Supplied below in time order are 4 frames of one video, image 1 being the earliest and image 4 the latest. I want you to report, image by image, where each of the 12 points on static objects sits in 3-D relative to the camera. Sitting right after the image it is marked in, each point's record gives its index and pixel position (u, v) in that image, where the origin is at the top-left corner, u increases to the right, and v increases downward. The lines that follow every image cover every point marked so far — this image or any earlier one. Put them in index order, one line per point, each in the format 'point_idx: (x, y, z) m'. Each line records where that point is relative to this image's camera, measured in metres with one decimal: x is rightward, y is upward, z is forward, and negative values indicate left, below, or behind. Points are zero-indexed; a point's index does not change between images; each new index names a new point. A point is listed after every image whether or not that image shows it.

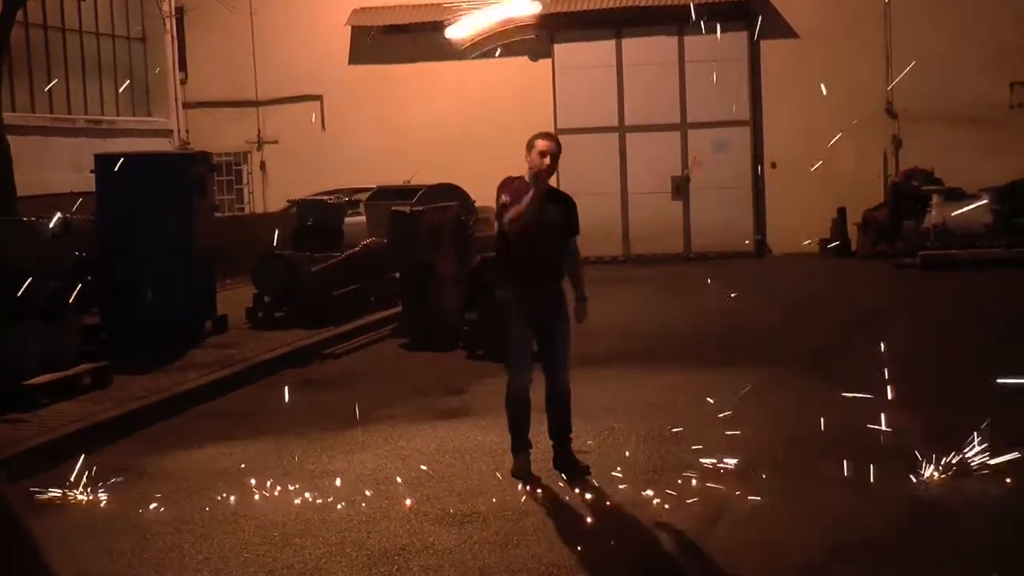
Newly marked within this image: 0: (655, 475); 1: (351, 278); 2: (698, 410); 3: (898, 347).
0: (+1.0, -1.2, +7.6) m
1: (-1.9, +0.1, +13.7) m
2: (+1.5, -1.0, +9.4) m
3: (+3.7, -0.6, +11.3) m
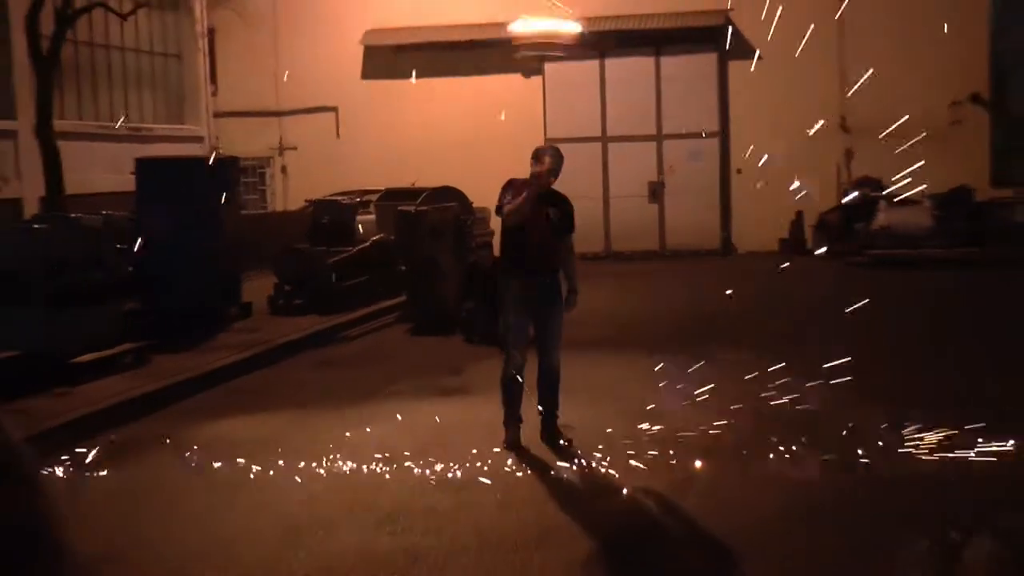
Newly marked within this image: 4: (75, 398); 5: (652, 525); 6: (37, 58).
0: (+0.9, -1.2, +8.8) m
1: (-1.9, +0.2, +14.9) m
2: (+1.4, -0.9, +10.6) m
3: (+3.6, -0.5, +12.5) m
4: (-3.8, -1.0, +10.2) m
5: (+0.8, -1.4, +7.0) m
6: (-4.6, +2.2, +11.4) m
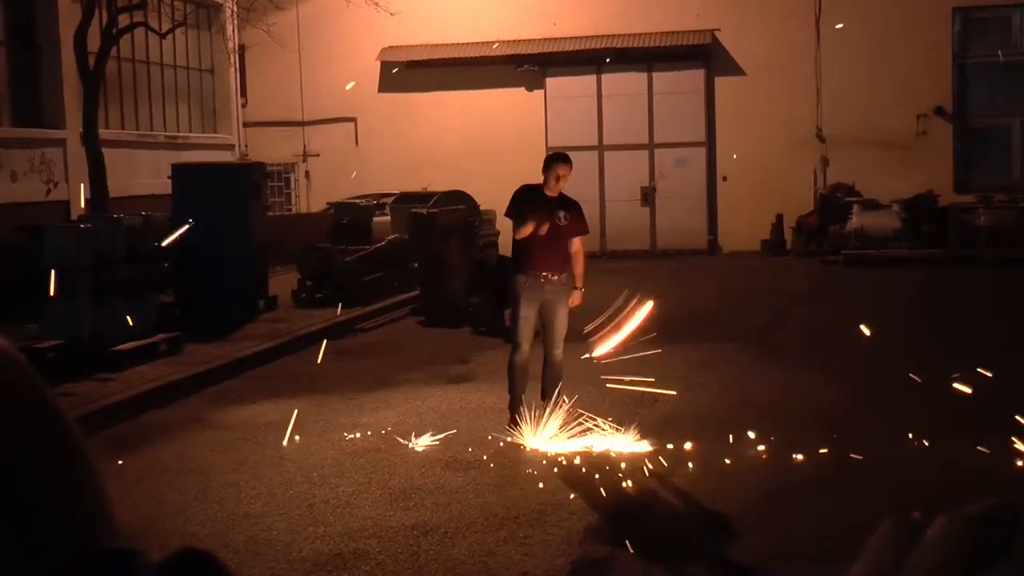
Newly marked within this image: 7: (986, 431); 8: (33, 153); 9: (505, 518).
0: (+0.9, -1.2, +9.8) m
1: (-1.8, +0.3, +15.9) m
2: (+1.4, -0.9, +11.6) m
3: (+3.7, -0.5, +13.4) m
4: (-3.8, -0.9, +11.3) m
5: (+0.8, -1.4, +8.0) m
6: (-4.6, +2.3, +12.5) m
7: (+3.7, -1.1, +9.2) m
8: (-6.4, +1.8, +15.6) m
9: (0.0, -1.4, +7.7) m
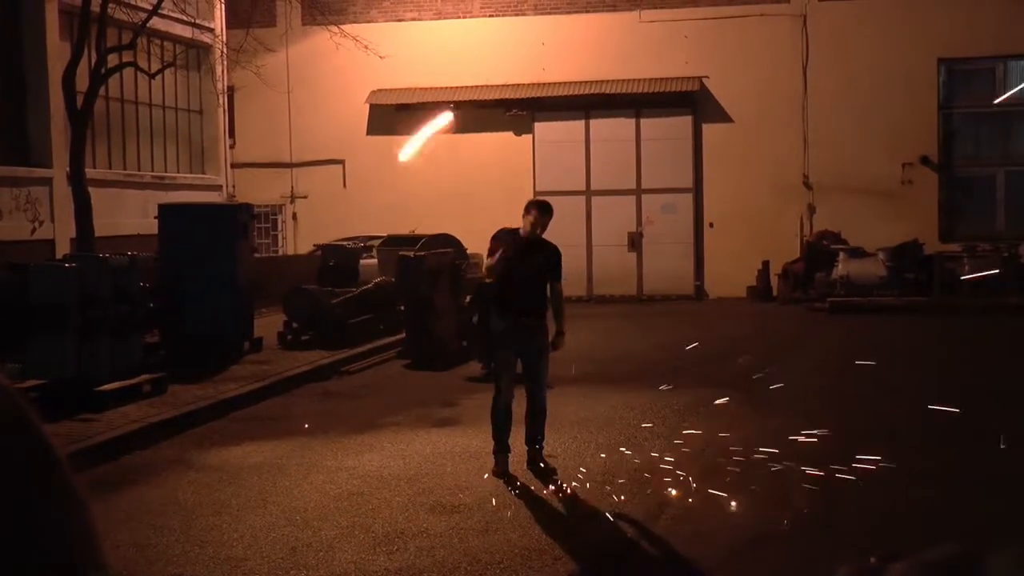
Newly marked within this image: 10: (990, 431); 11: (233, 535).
0: (+0.8, -1.6, +9.8) m
1: (-2.0, -0.2, +15.9) m
2: (+1.3, -1.3, +11.6) m
3: (+3.5, -1.0, +13.4) m
4: (-3.9, -1.3, +11.2) m
5: (+0.7, -1.7, +8.0) m
6: (-4.7, +1.8, +12.5) m
7: (+3.6, -1.5, +9.2) m
8: (-6.5, +1.3, +15.6) m
9: (-0.1, -1.8, +7.6) m
10: (+4.3, -1.3, +10.7) m
11: (-2.0, -1.8, +8.5) m
